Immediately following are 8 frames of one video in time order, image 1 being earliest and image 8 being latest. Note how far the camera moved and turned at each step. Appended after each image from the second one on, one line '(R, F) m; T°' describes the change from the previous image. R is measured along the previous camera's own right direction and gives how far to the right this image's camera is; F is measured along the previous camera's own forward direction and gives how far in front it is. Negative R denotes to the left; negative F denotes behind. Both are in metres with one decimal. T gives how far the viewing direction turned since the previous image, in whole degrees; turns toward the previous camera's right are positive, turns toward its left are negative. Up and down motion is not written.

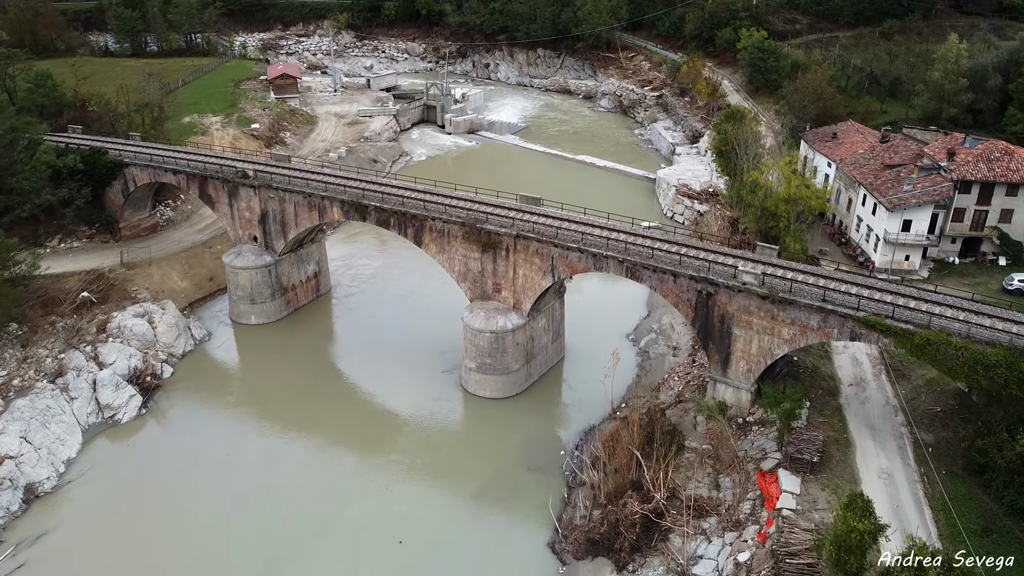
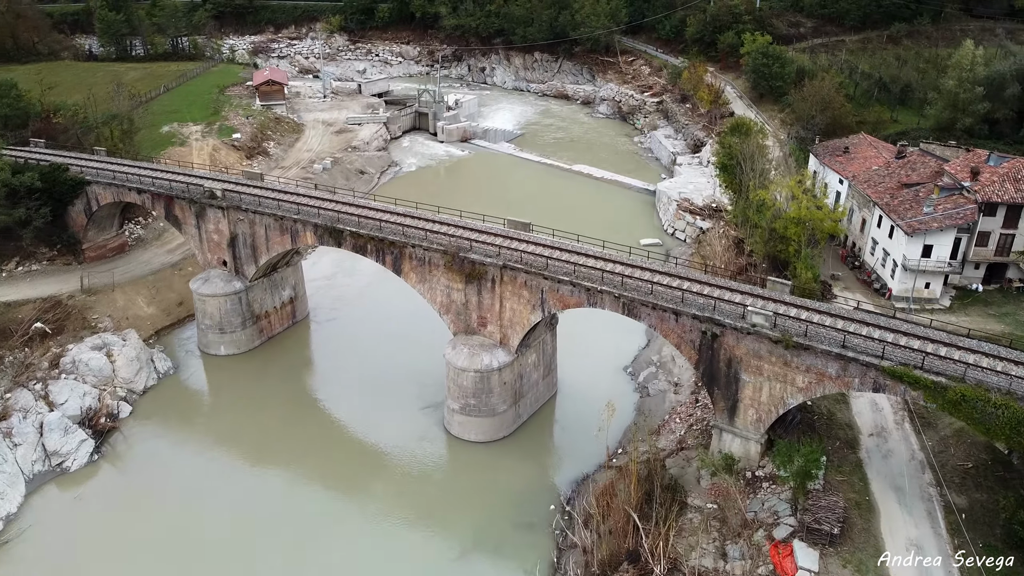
(+0.4, +2.0) m; 0°
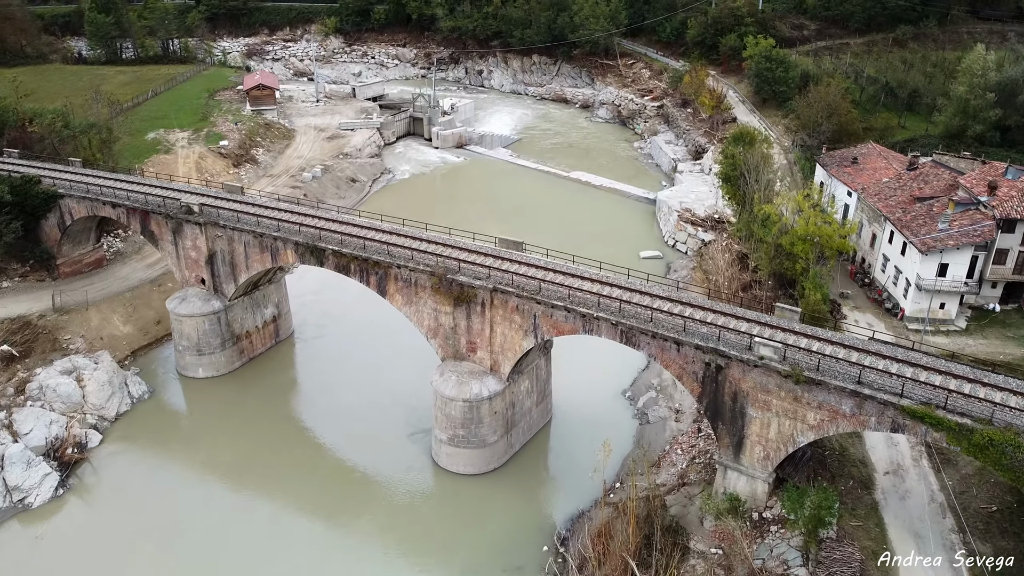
(+0.2, +1.3) m; 0°
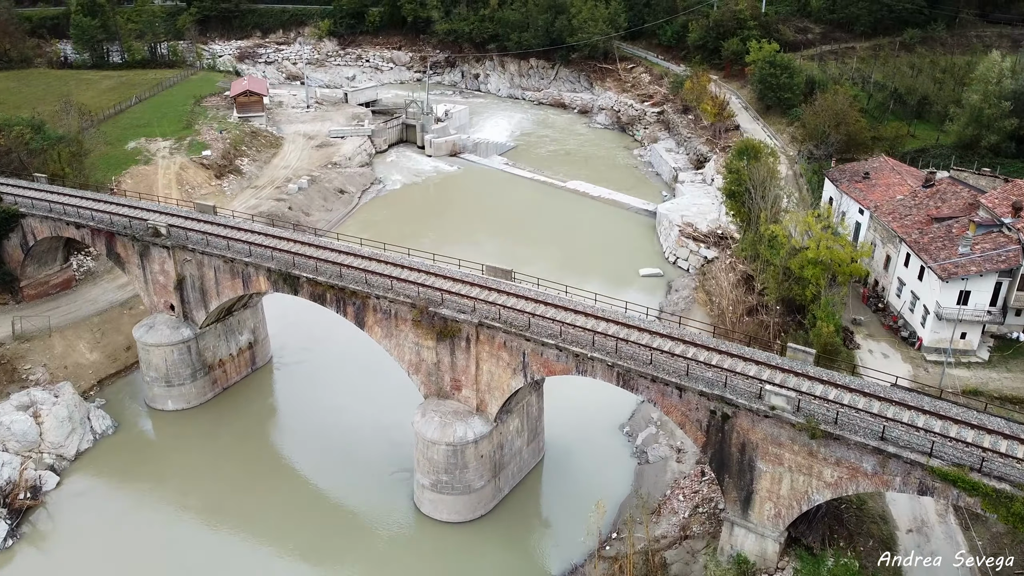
(+0.3, +1.6) m; 0°
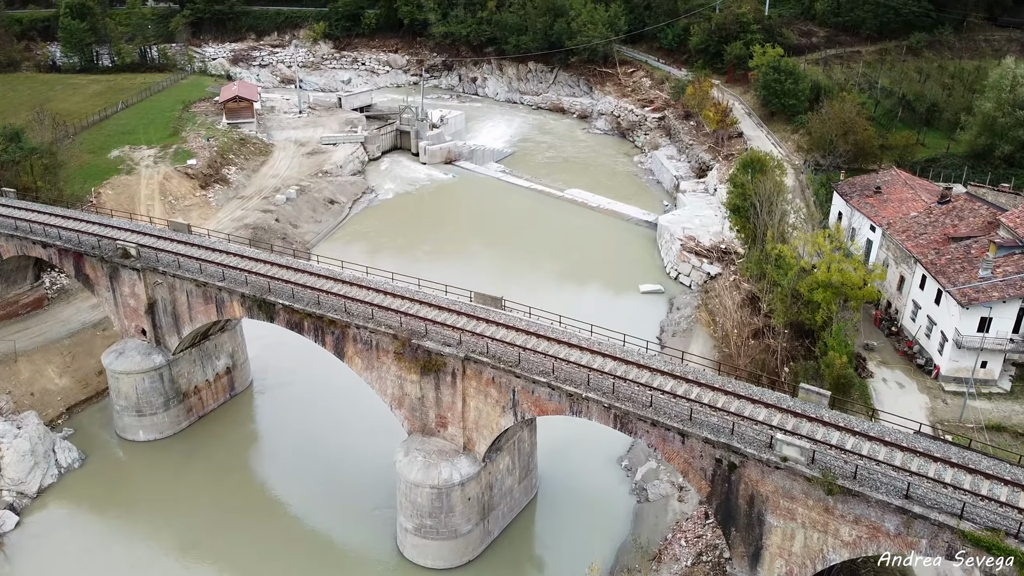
(+0.2, +1.3) m; 0°
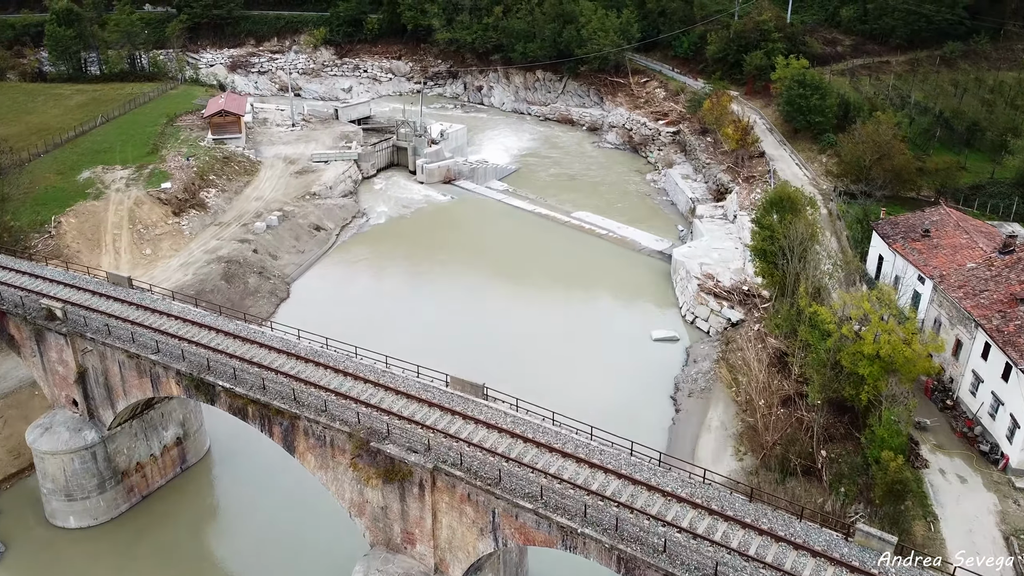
(+0.5, +3.2) m; -1°
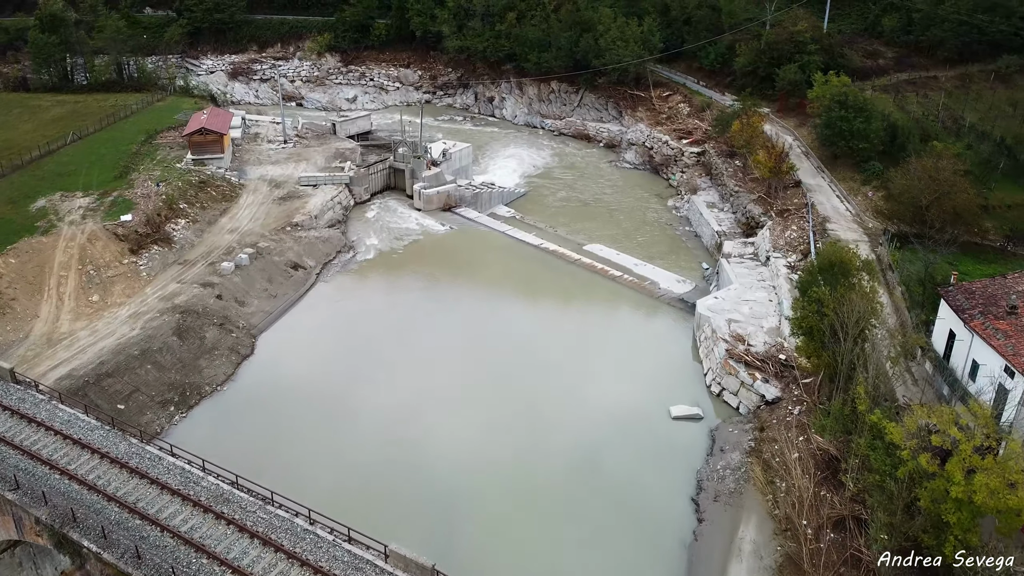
(+0.8, +4.2) m; -1°
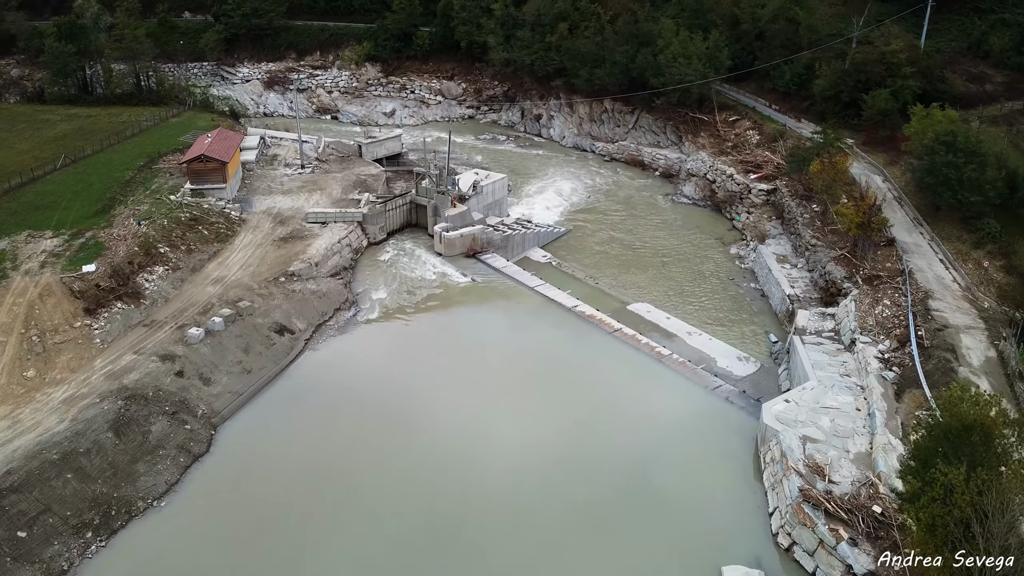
(+1.1, +5.5) m; -4°
